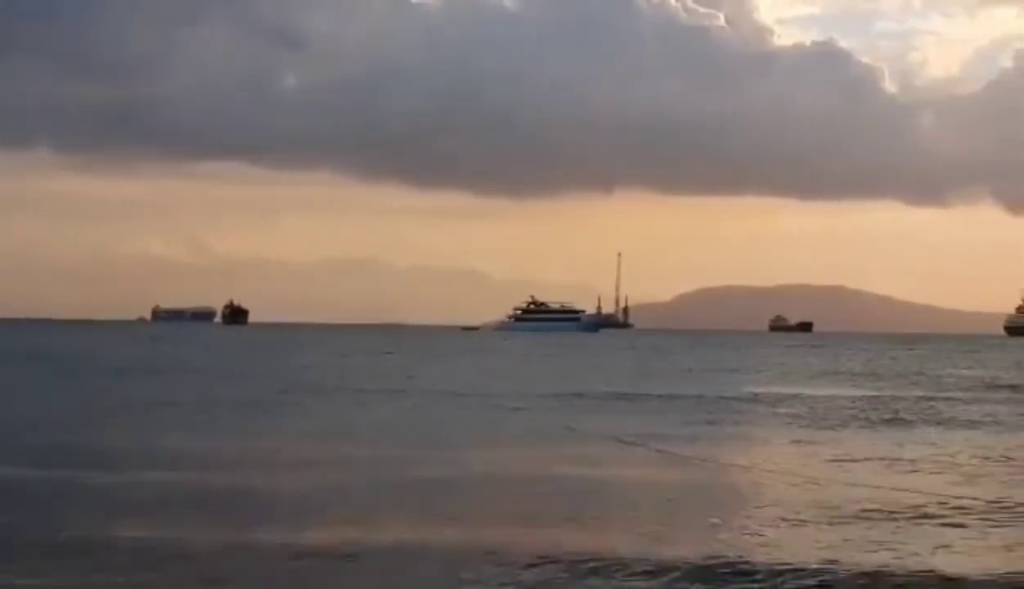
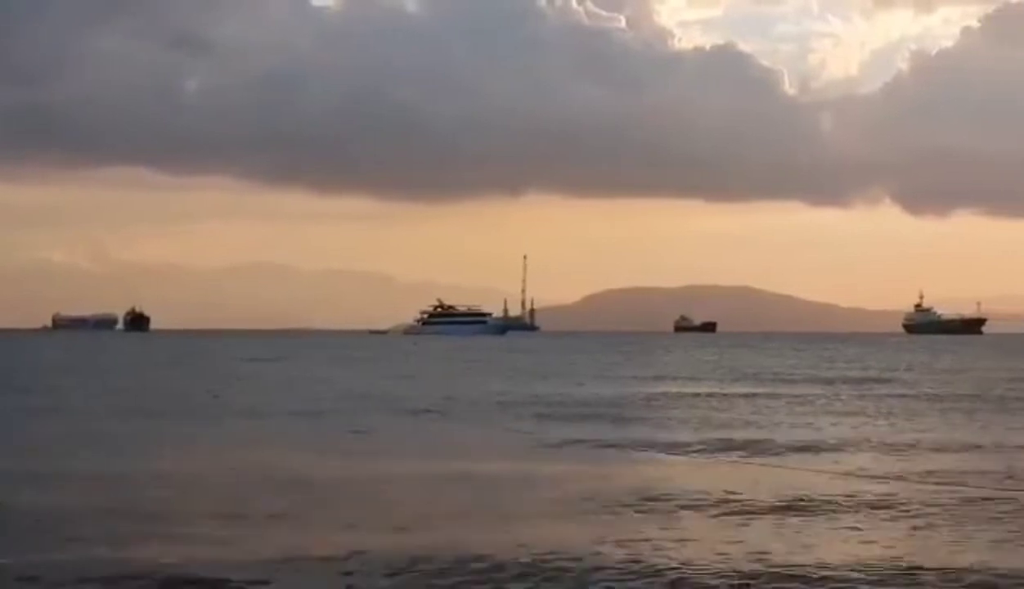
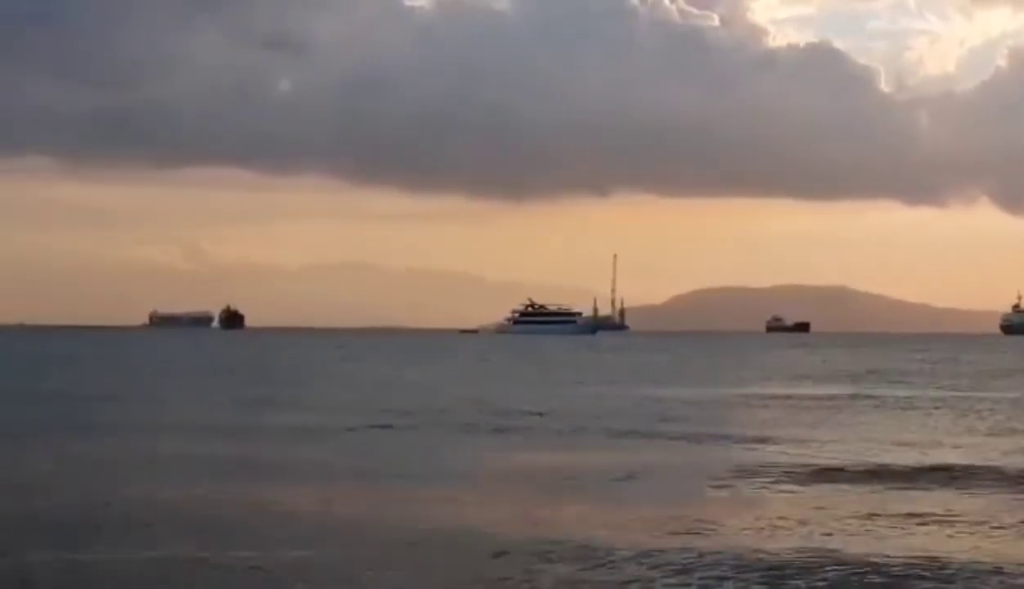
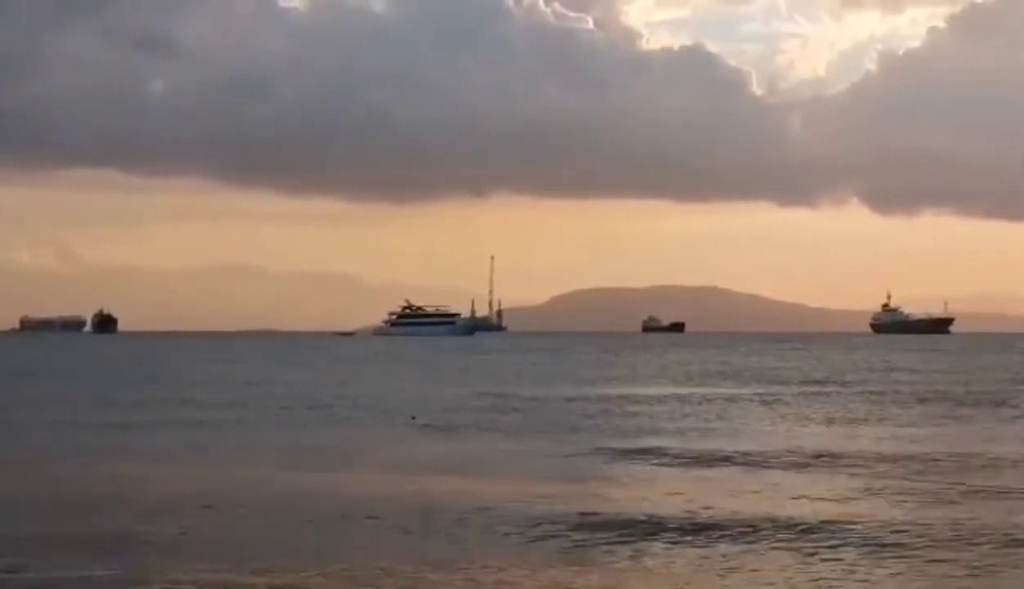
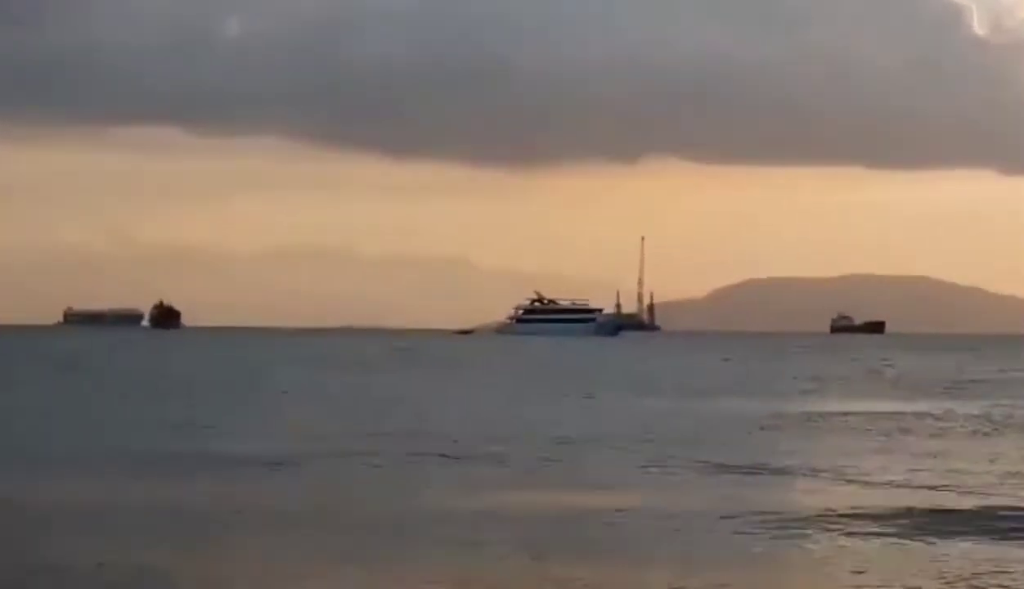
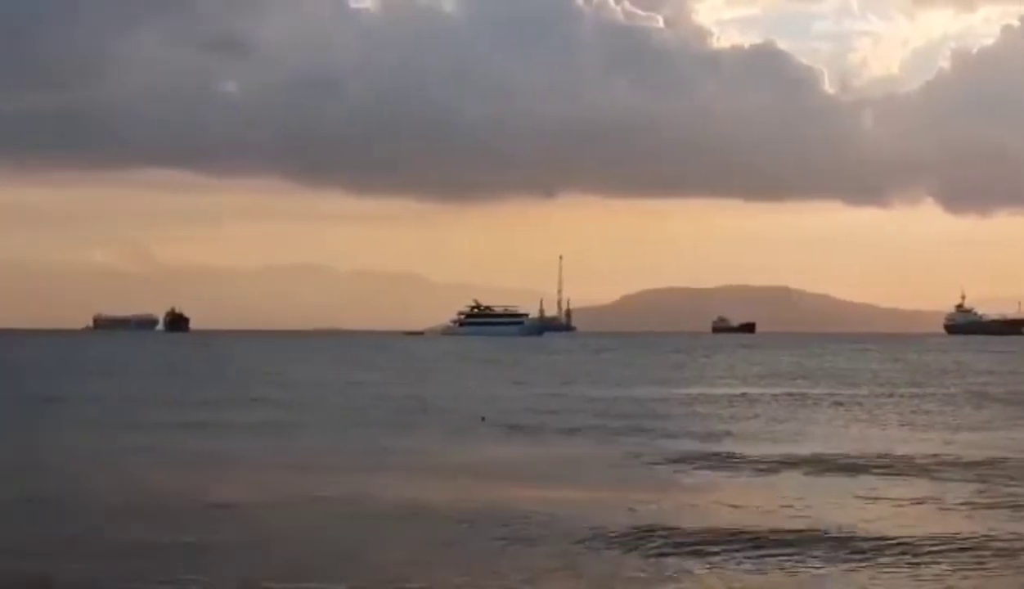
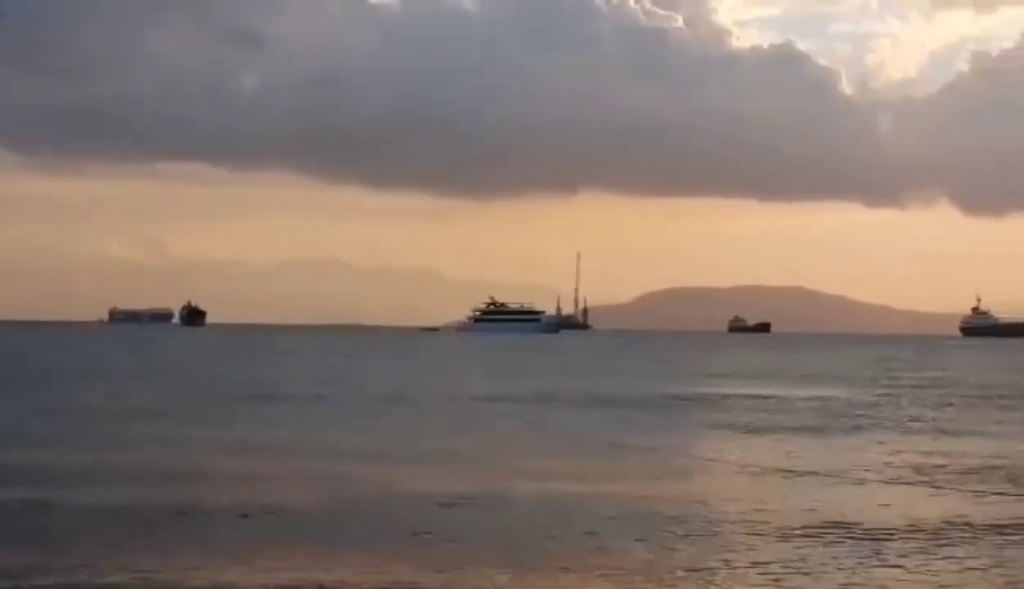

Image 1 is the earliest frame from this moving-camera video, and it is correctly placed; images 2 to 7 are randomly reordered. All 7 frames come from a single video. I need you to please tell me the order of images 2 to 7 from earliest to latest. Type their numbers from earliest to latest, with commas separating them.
7, 2, 4, 6, 3, 5
